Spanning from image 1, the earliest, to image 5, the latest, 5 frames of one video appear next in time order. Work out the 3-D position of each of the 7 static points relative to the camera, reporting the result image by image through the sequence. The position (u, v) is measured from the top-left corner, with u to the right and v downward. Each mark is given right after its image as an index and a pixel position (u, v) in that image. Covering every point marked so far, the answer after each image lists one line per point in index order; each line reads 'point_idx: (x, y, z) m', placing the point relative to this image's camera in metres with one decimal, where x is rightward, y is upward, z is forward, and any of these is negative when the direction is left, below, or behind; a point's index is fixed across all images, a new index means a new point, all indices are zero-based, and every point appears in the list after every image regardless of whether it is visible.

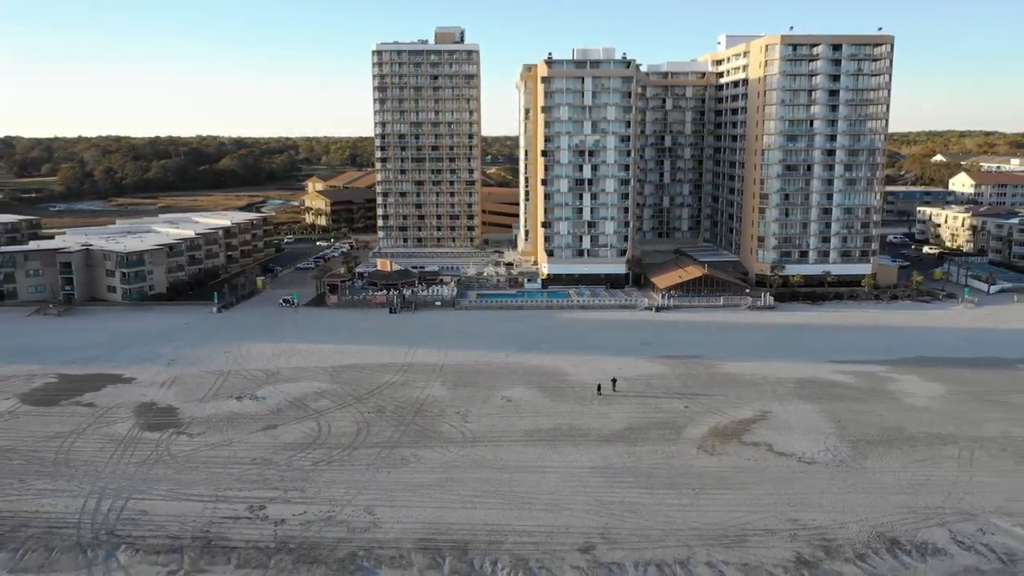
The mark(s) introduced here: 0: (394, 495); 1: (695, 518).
0: (-1.8, -3.1, +19.6) m
1: (+2.5, -3.2, +18.2) m
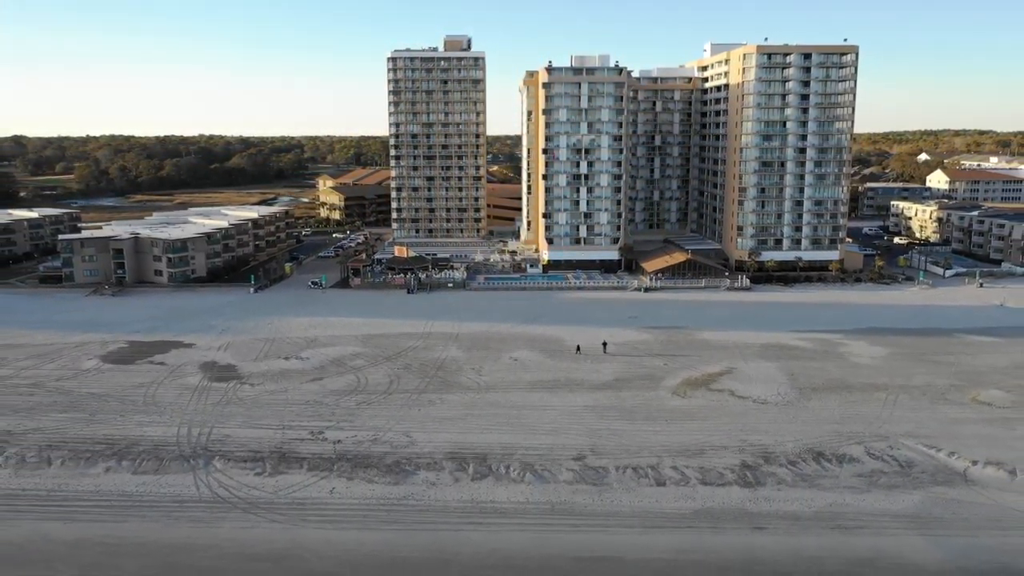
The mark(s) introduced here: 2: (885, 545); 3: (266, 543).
0: (-1.6, -2.5, +24.4) m
1: (+2.7, -2.6, +23.0) m
2: (+5.0, -3.5, +17.7) m
3: (-3.4, -3.5, +18.1) m
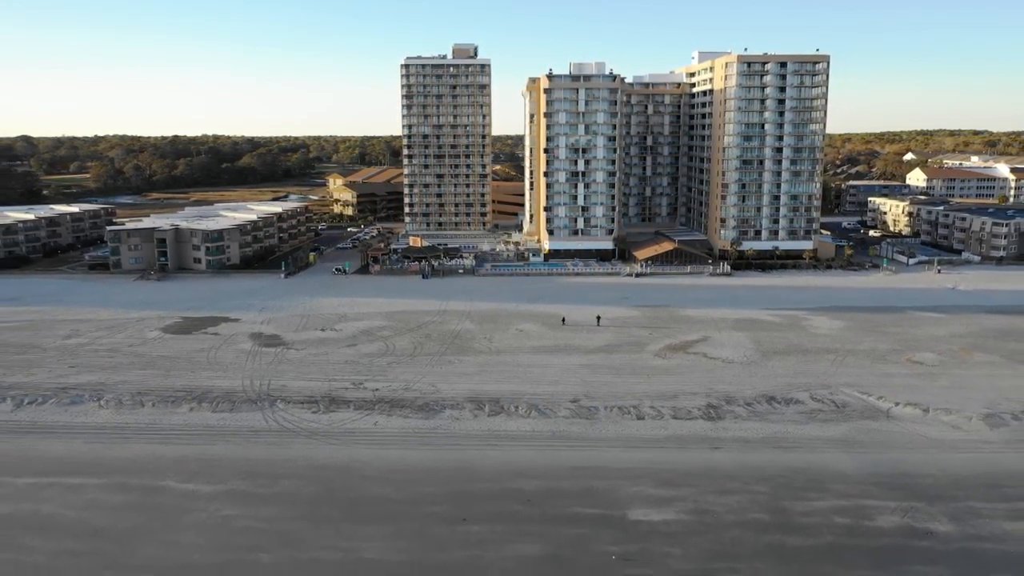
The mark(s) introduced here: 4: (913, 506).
0: (-1.4, -2.0, +29.2) m
1: (+2.8, -2.1, +27.8) m
2: (+5.2, -2.9, +22.6) m
3: (-3.2, -3.0, +22.9) m
4: (+6.1, -3.3, +20.0) m
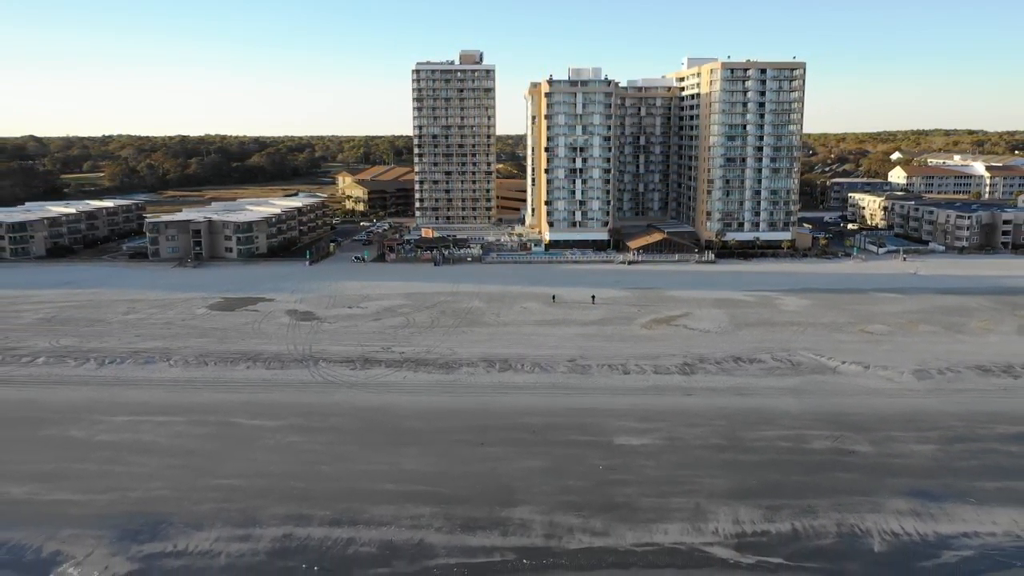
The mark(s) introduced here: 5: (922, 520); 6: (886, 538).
0: (-1.3, -1.4, +34.1) m
1: (+3.0, -1.5, +32.7) m
2: (+5.3, -2.4, +27.4) m
3: (-3.1, -2.4, +27.8) m
4: (+6.3, -2.8, +24.8) m
5: (+6.2, -3.5, +19.6) m
6: (+5.4, -3.6, +18.9) m
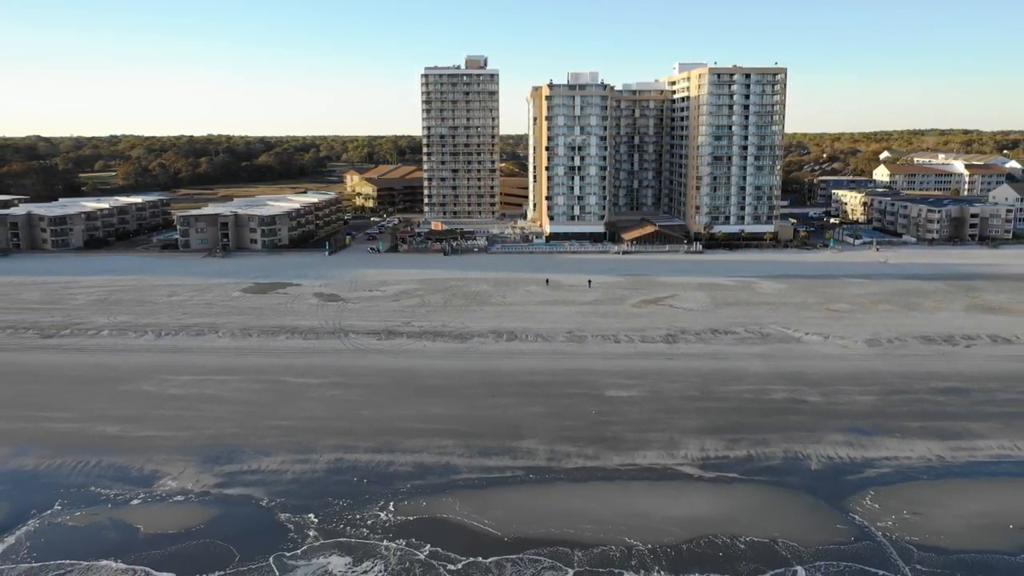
0: (-1.1, -0.9, +38.6) m
1: (+3.1, -1.0, +37.2) m
2: (+5.5, -1.9, +32.0) m
3: (-2.9, -1.9, +32.3) m
4: (+6.4, -2.2, +29.3) m
5: (+6.3, -3.0, +24.2) m
6: (+5.5, -3.1, +23.4) m
